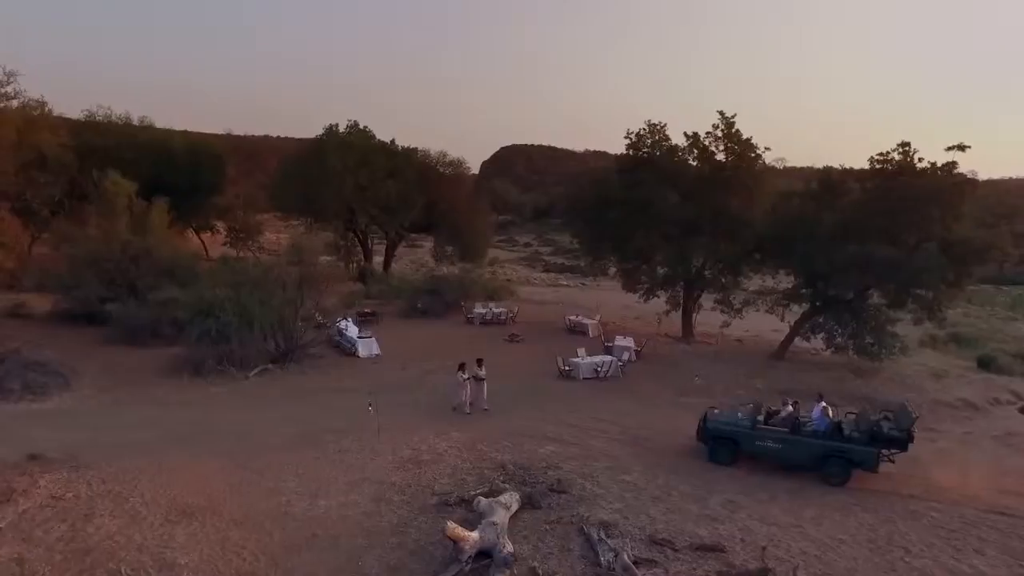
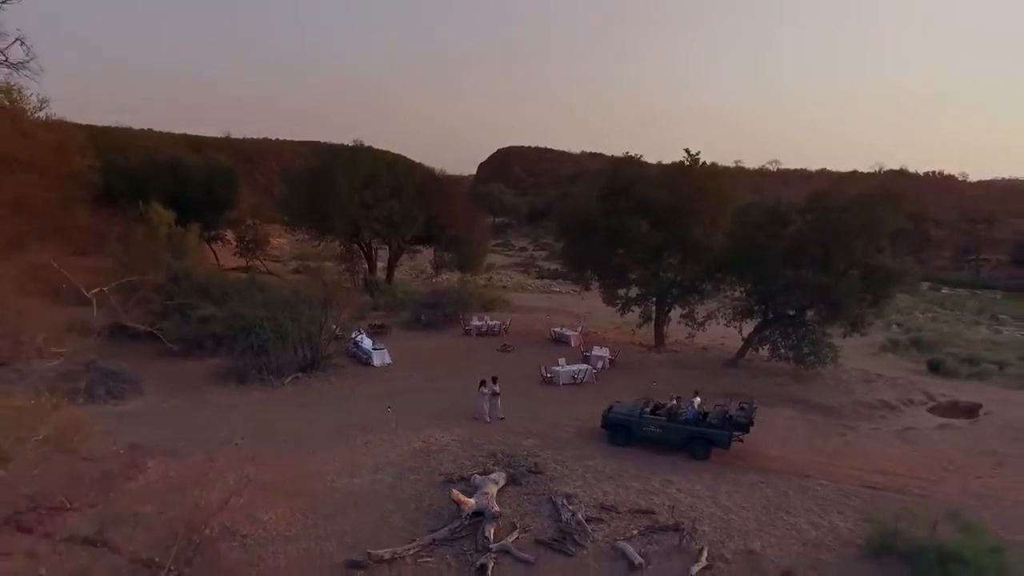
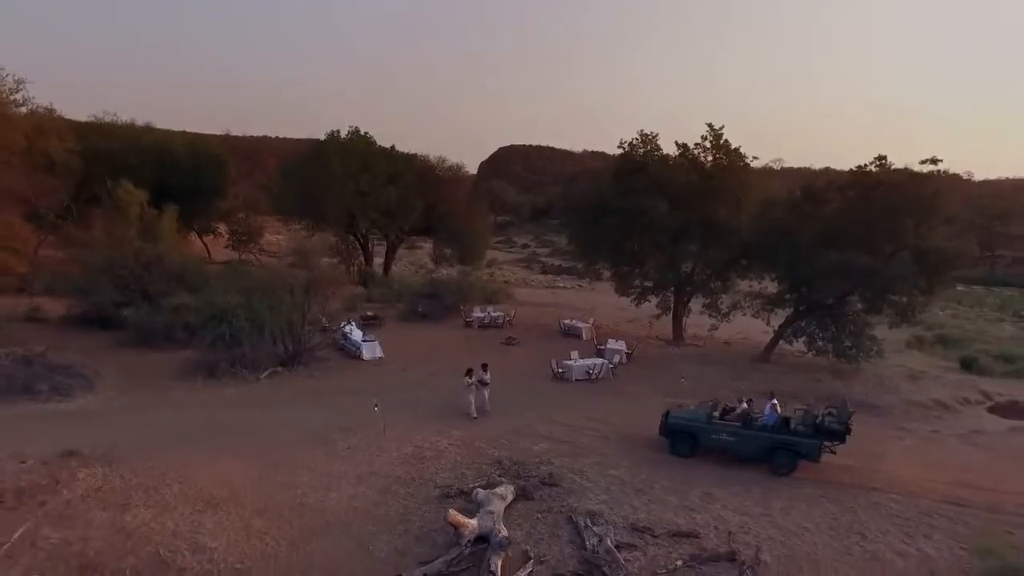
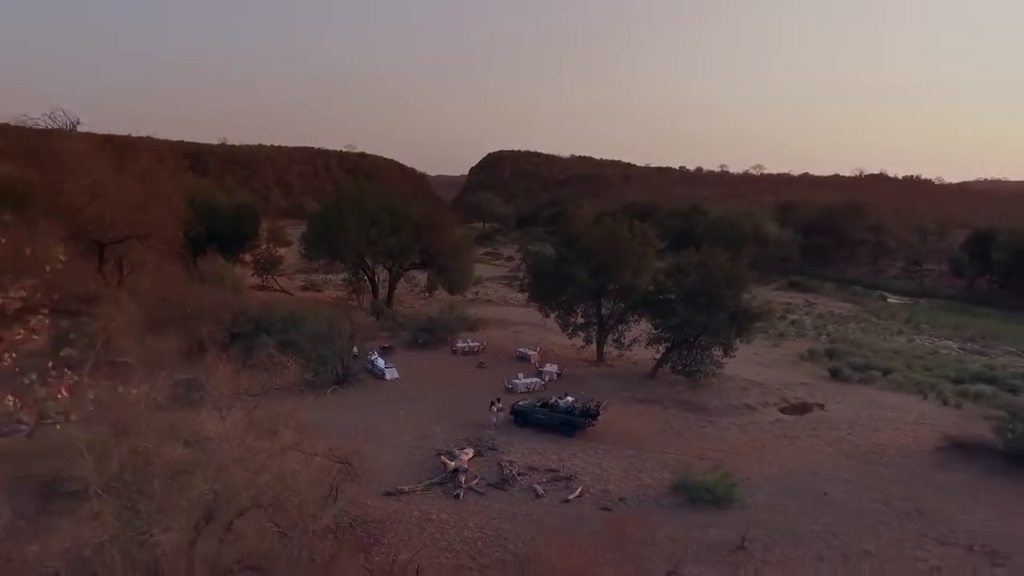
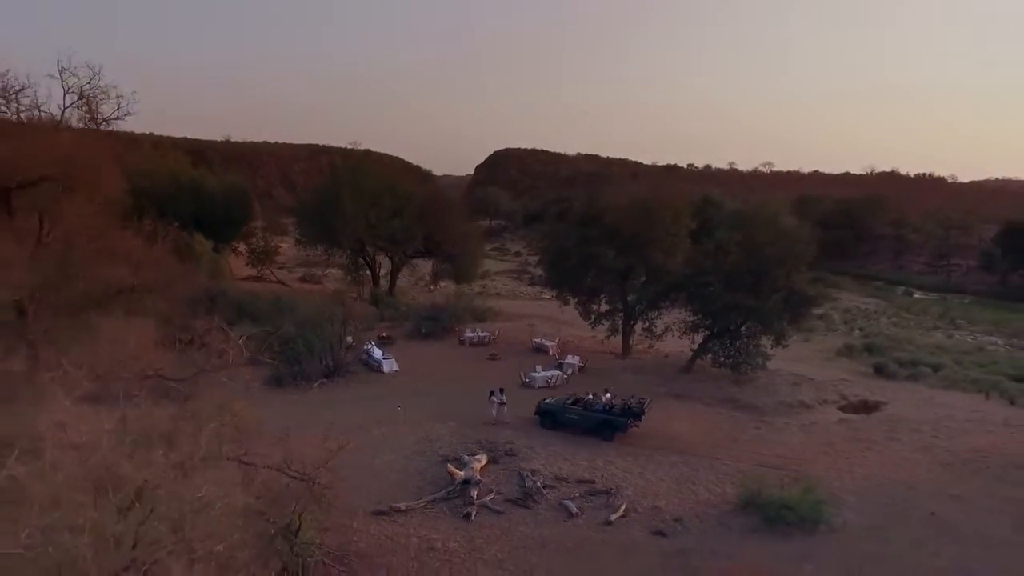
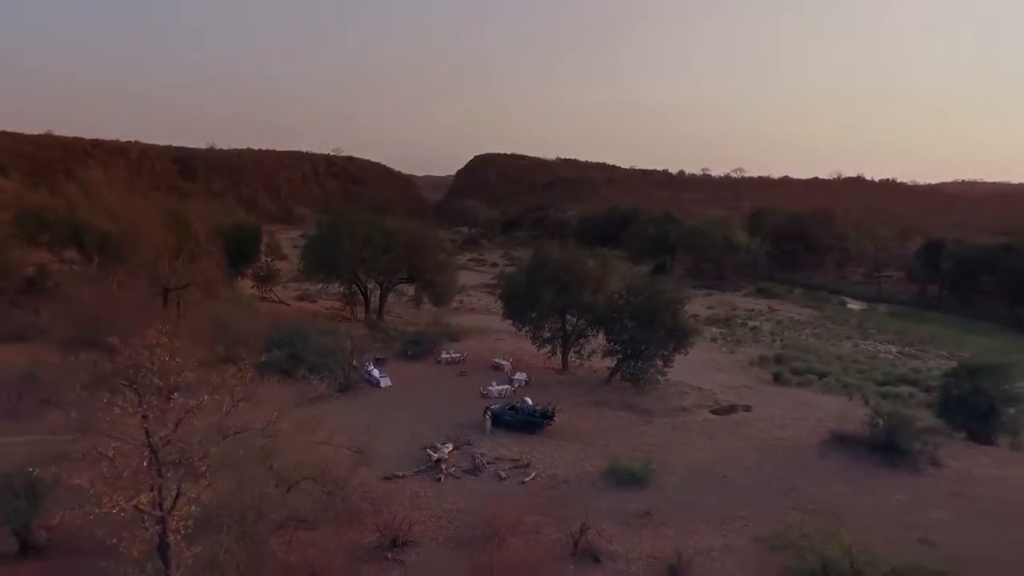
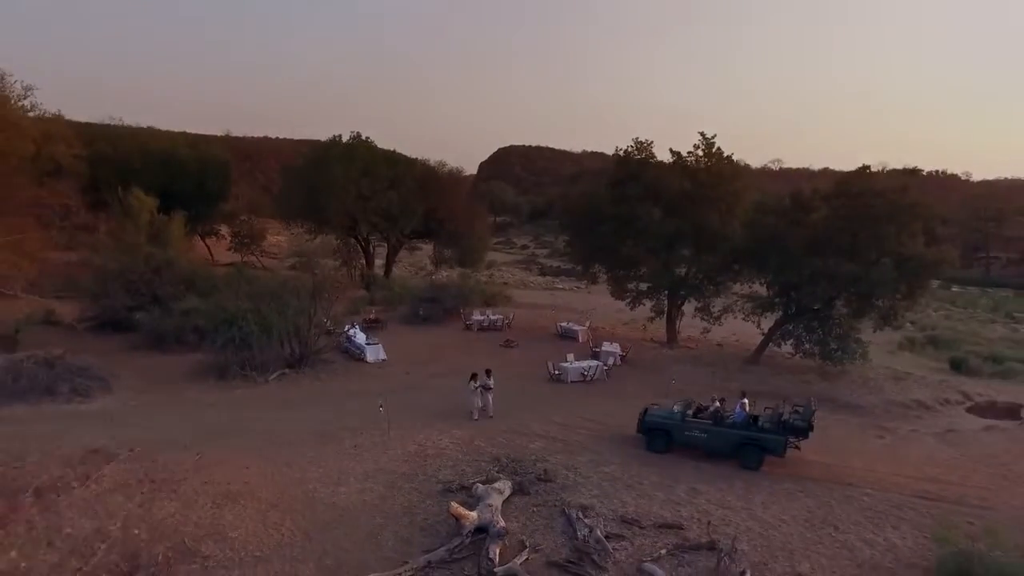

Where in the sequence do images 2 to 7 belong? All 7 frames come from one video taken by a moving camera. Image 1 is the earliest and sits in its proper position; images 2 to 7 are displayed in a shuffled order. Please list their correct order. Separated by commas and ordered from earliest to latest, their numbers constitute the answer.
3, 7, 2, 5, 4, 6
